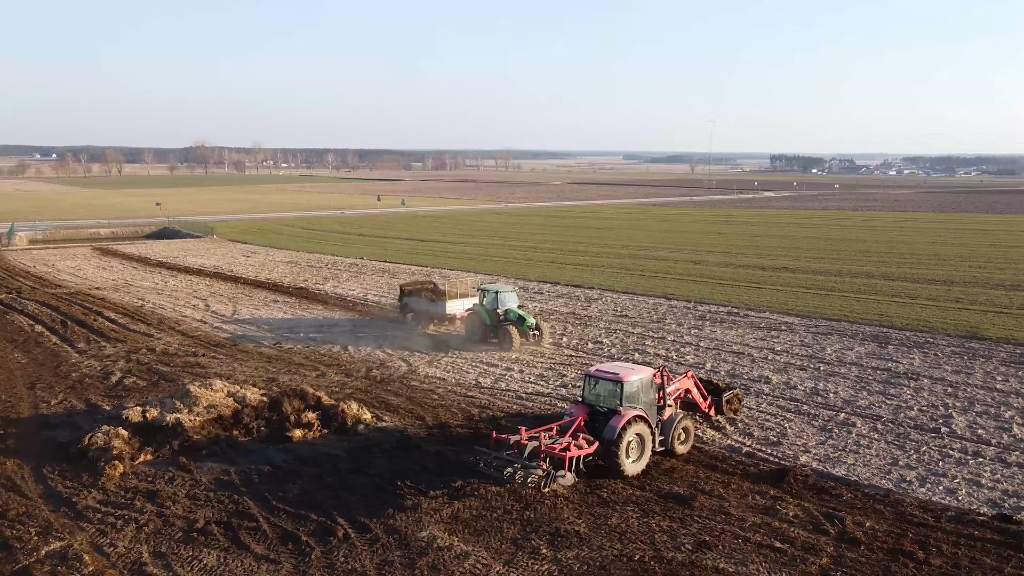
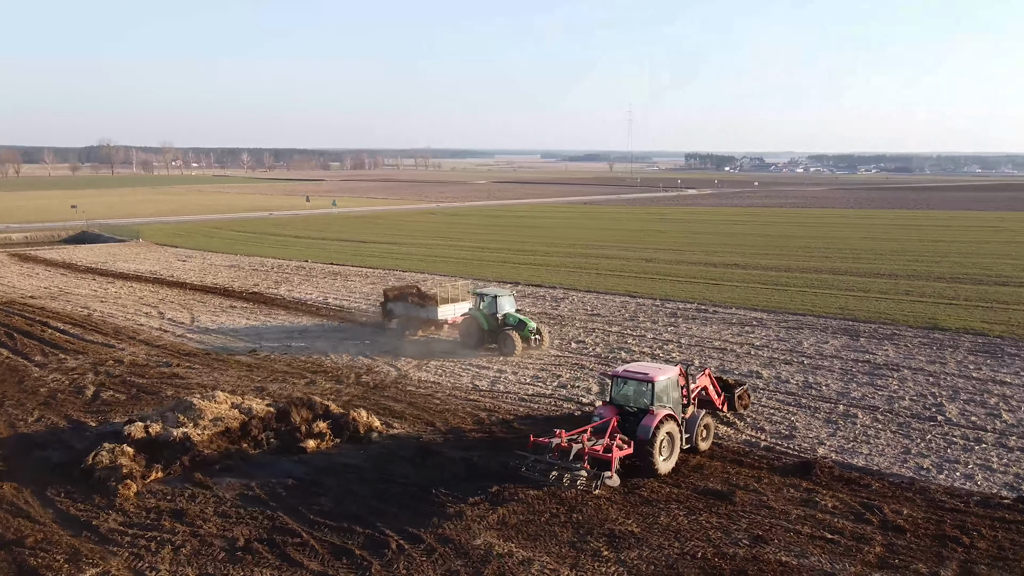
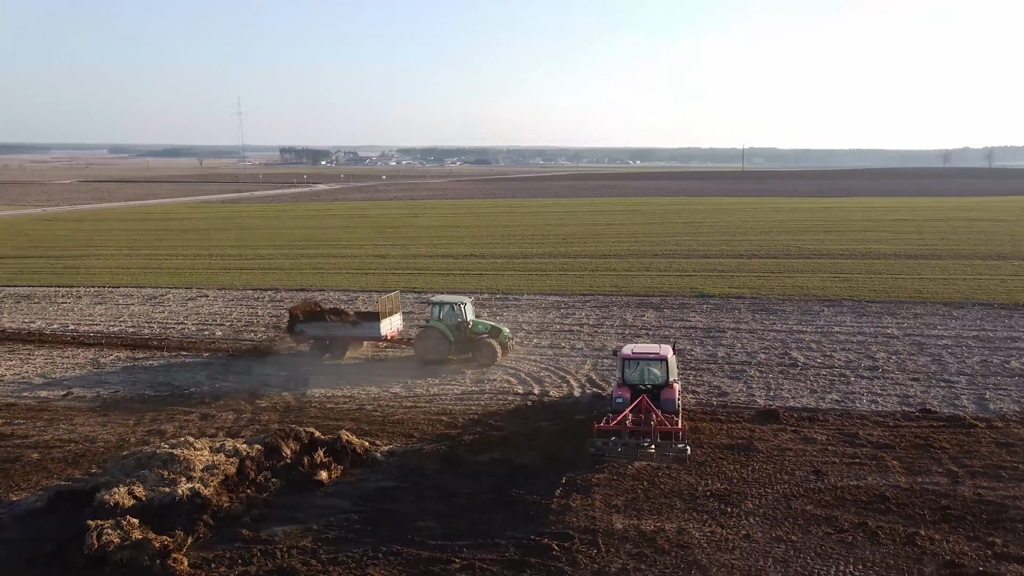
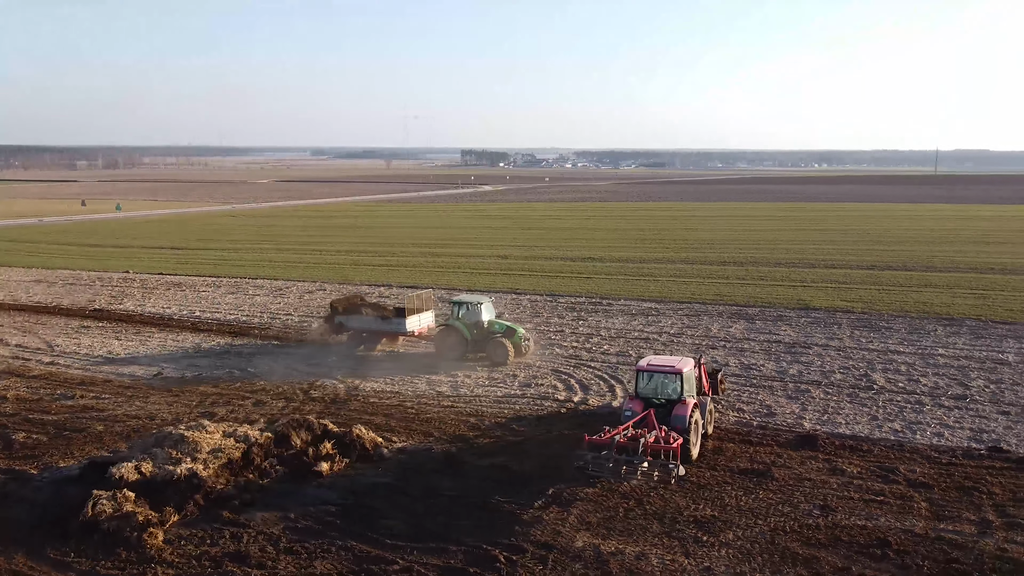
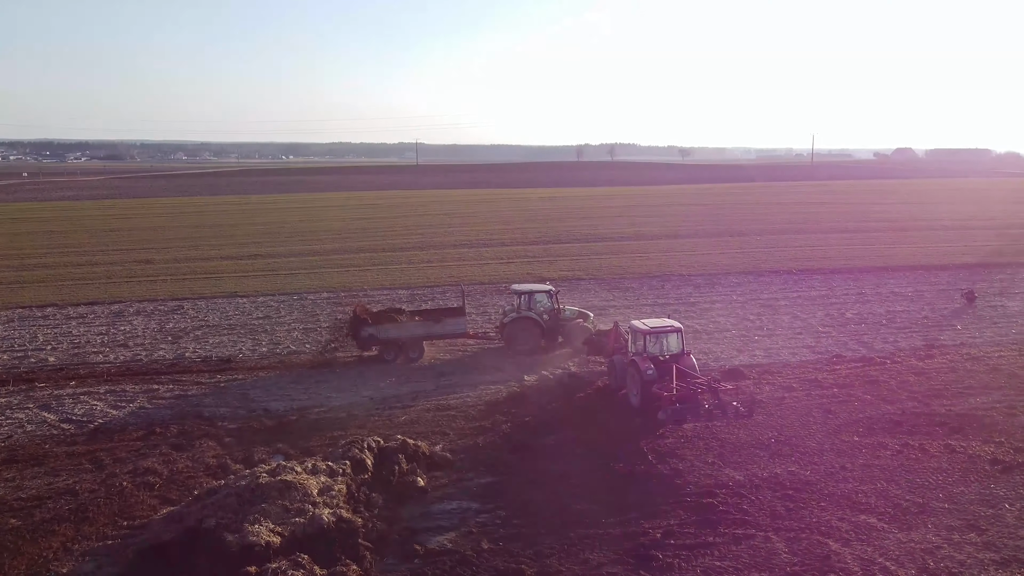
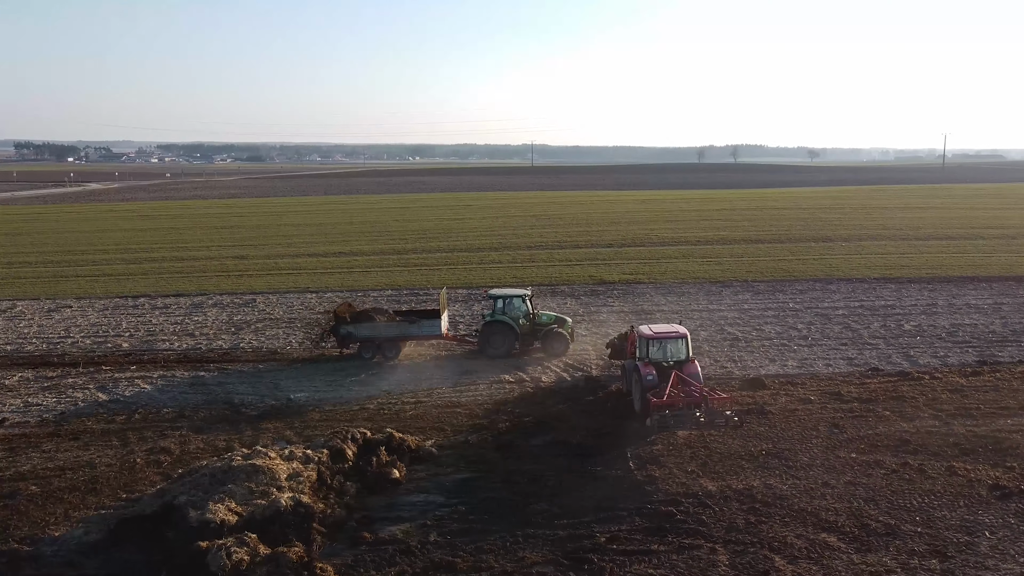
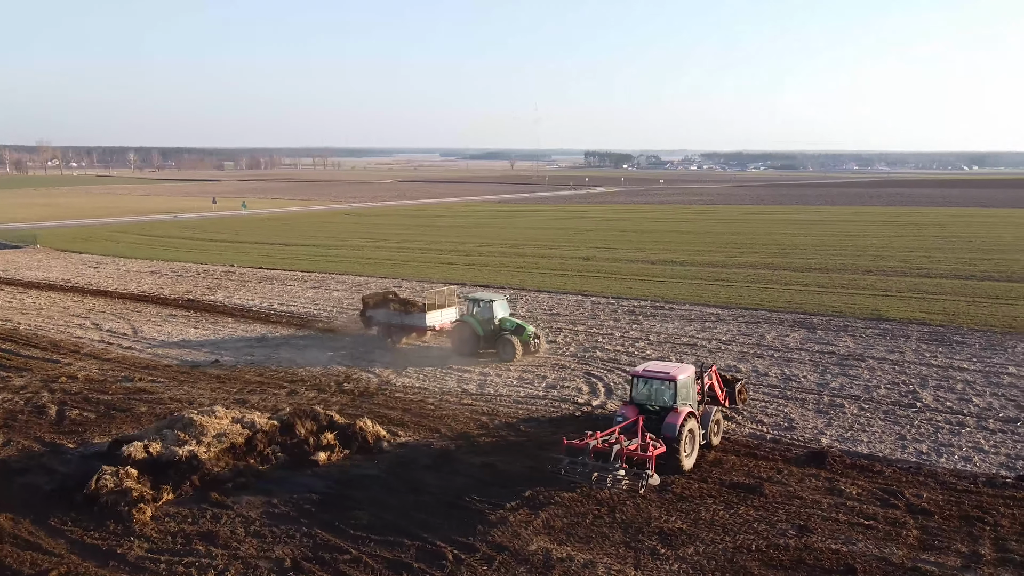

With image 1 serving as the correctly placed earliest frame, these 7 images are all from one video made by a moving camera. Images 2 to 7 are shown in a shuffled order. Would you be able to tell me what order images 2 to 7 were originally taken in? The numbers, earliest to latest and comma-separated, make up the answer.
2, 7, 4, 3, 6, 5
